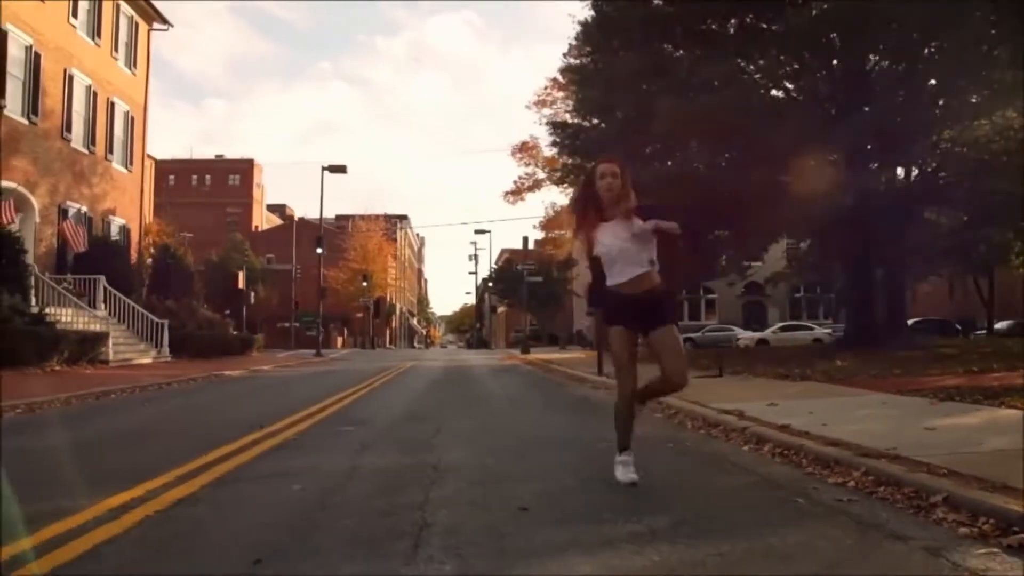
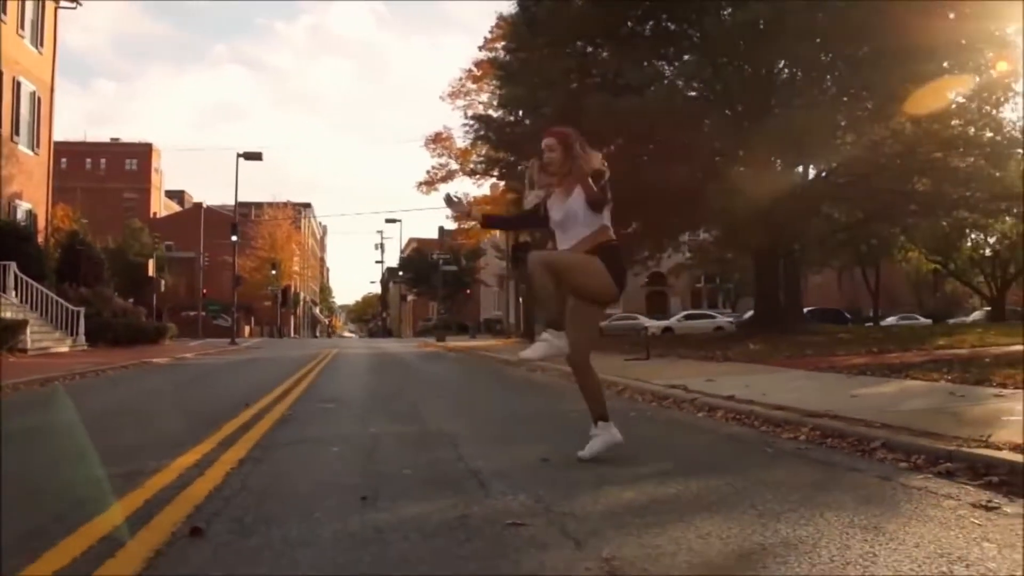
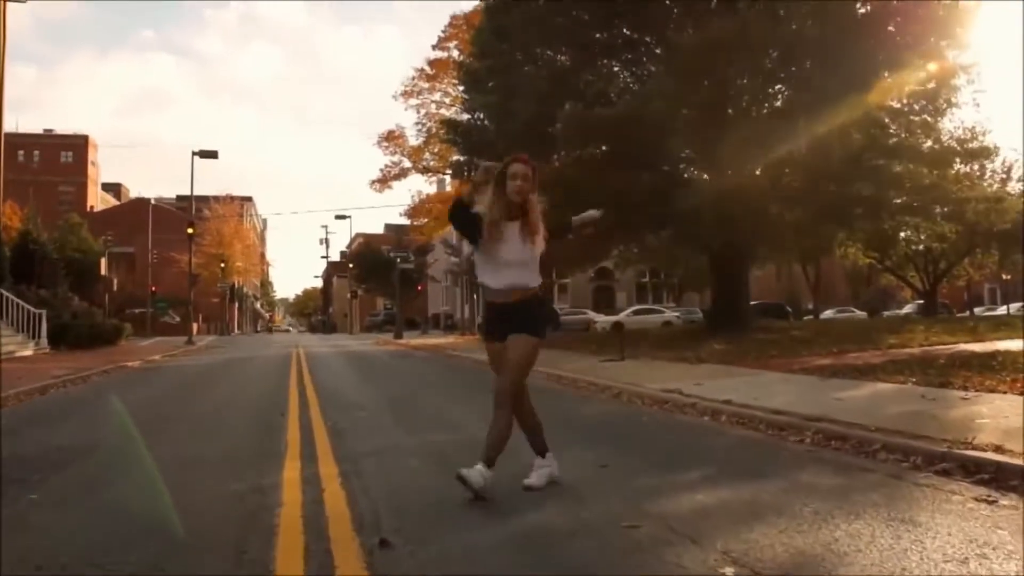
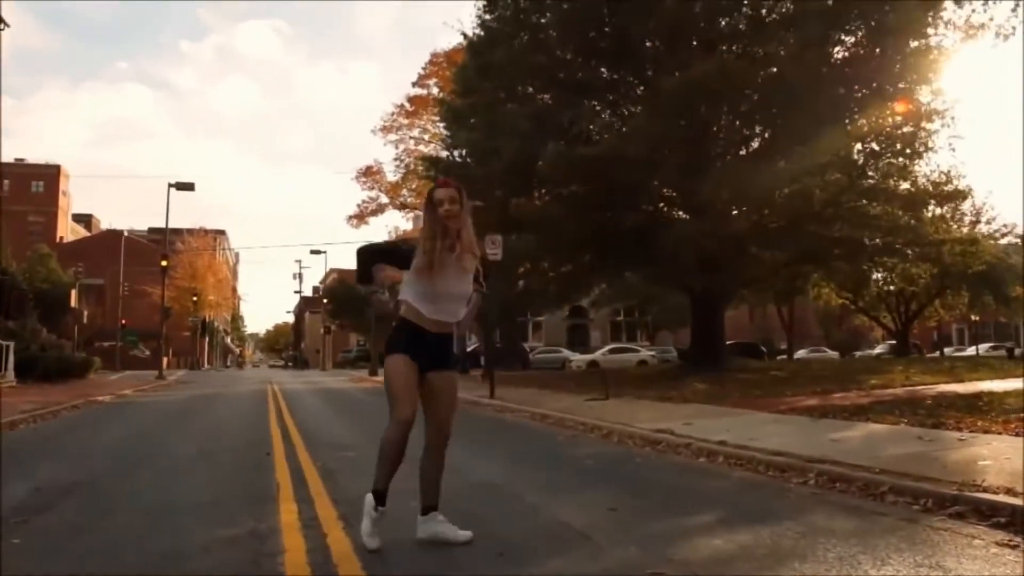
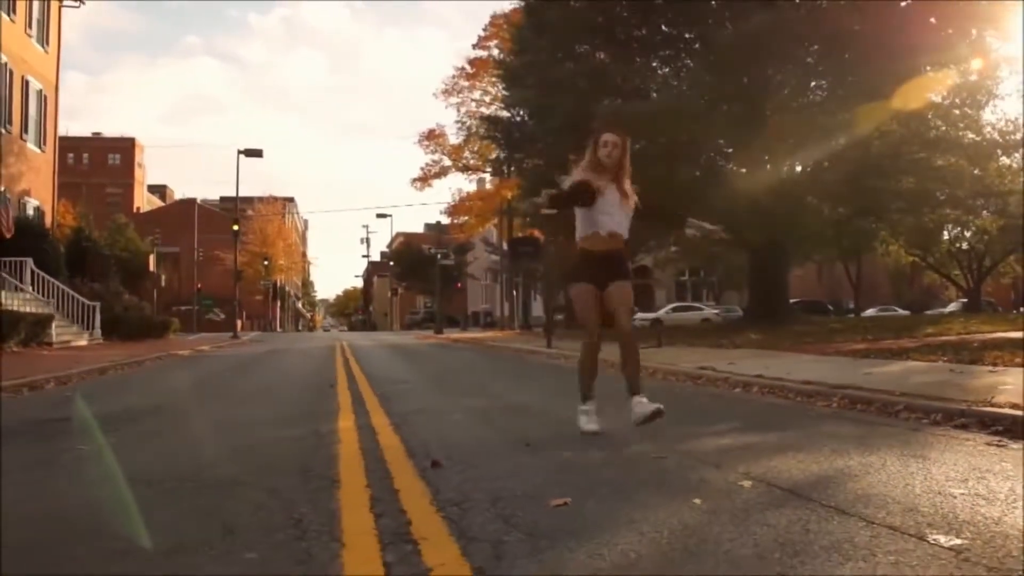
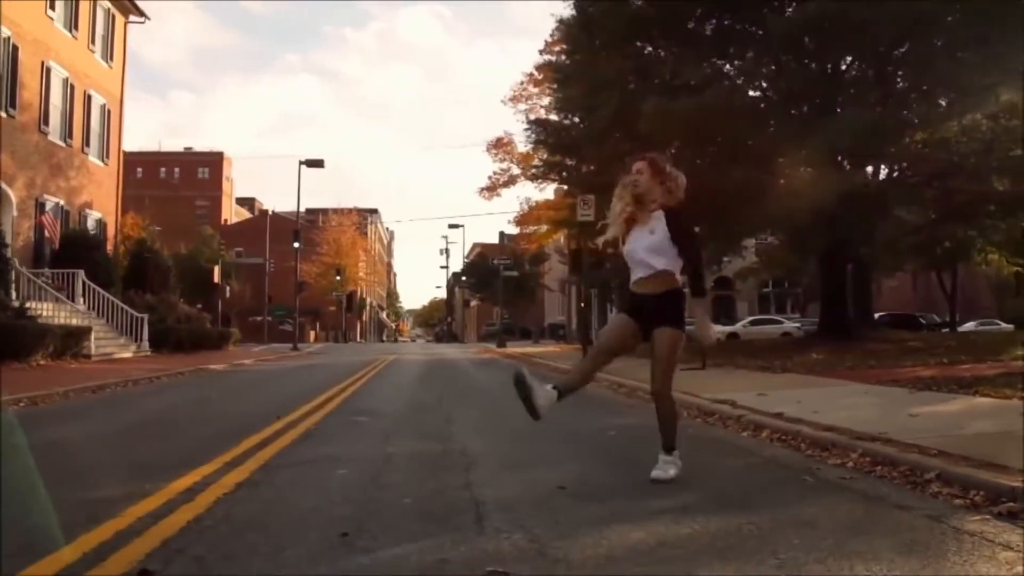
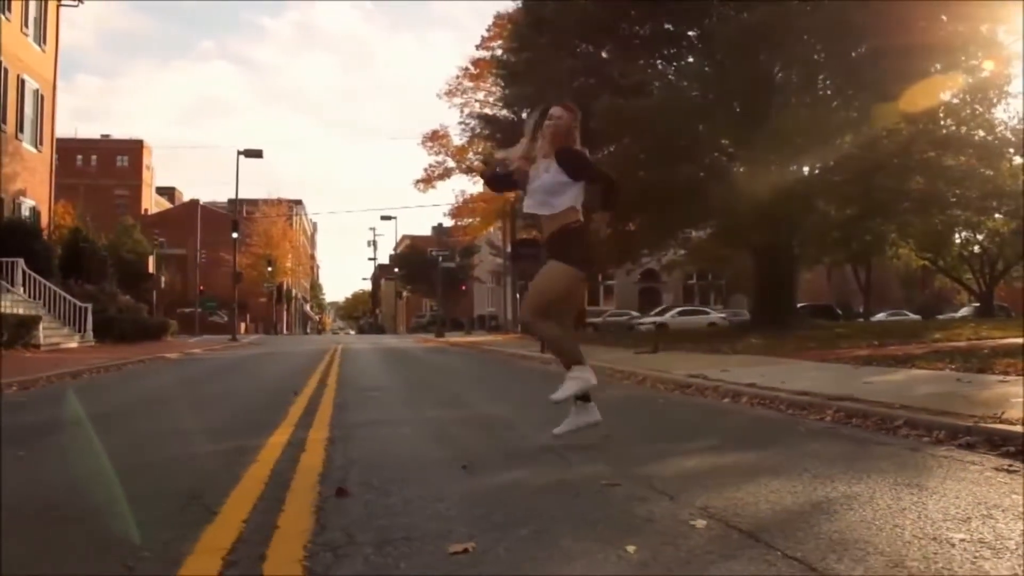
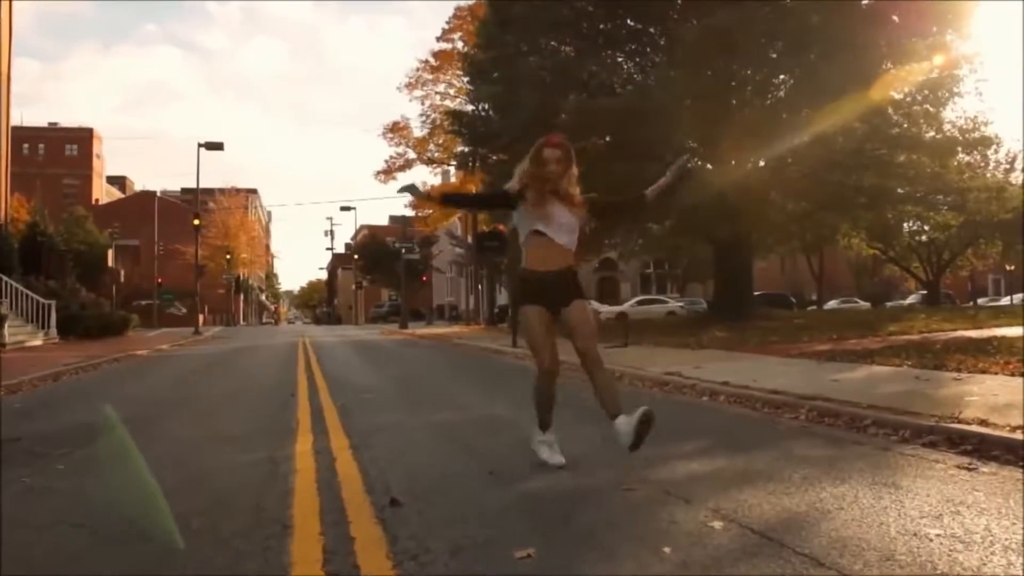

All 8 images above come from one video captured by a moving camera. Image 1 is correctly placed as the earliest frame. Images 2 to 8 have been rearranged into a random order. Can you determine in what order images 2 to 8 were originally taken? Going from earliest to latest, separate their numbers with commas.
6, 2, 7, 5, 8, 3, 4
